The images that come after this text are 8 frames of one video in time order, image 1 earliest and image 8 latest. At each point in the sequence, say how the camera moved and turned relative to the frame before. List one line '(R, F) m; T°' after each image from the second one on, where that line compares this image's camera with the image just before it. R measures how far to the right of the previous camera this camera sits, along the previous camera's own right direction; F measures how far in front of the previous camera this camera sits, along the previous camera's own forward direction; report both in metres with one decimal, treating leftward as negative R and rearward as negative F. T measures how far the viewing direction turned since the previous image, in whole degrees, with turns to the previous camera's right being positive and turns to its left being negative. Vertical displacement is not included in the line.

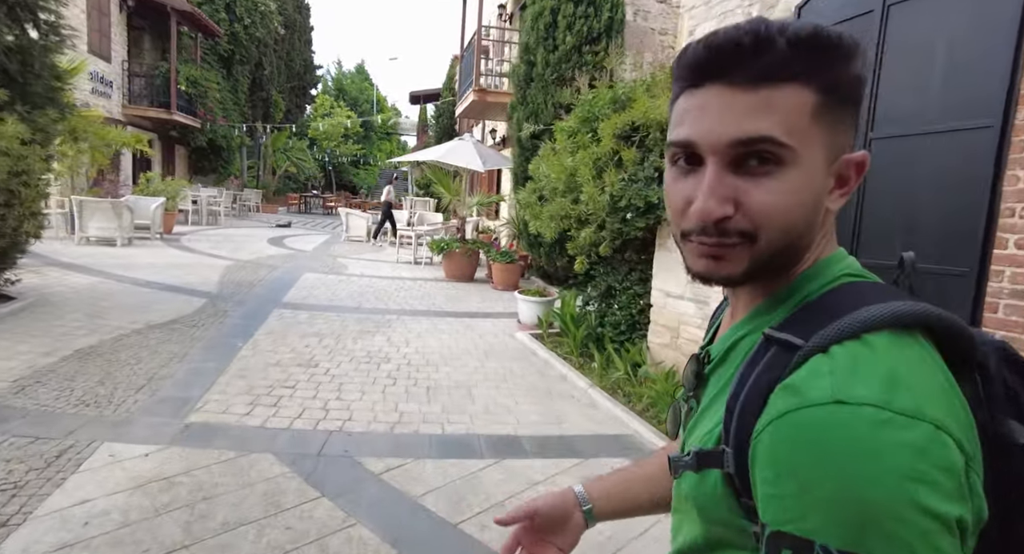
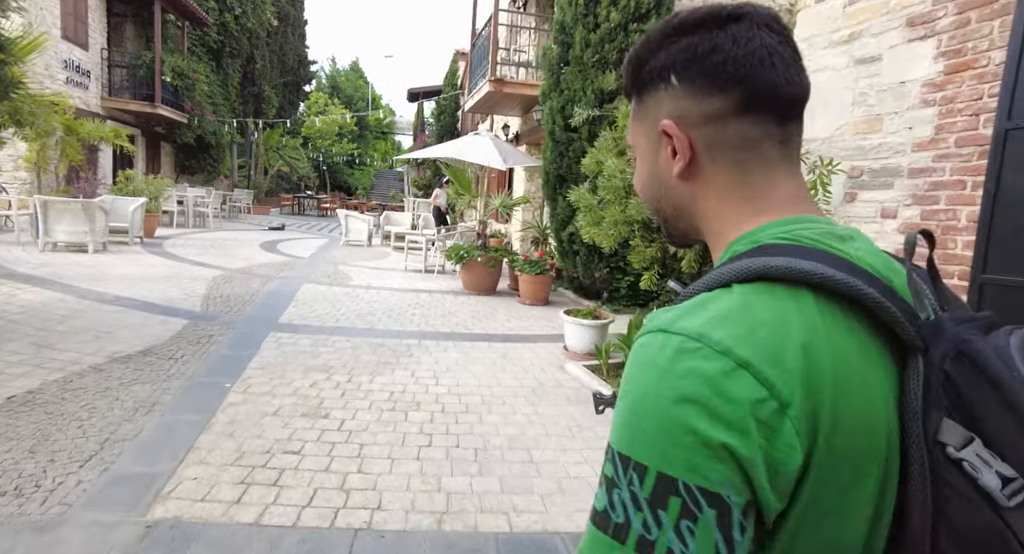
(-0.5, +1.0) m; +1°
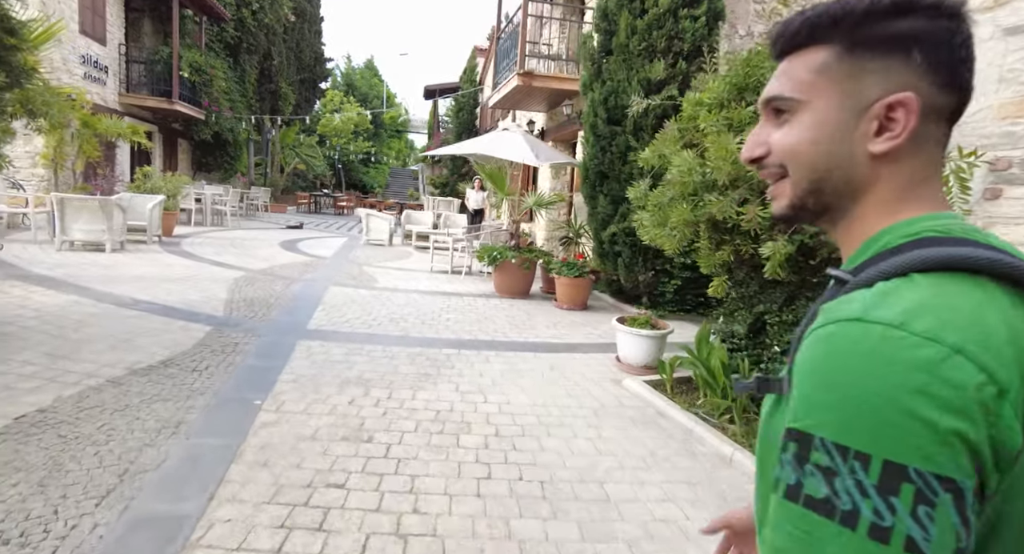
(-0.3, +0.4) m; -1°
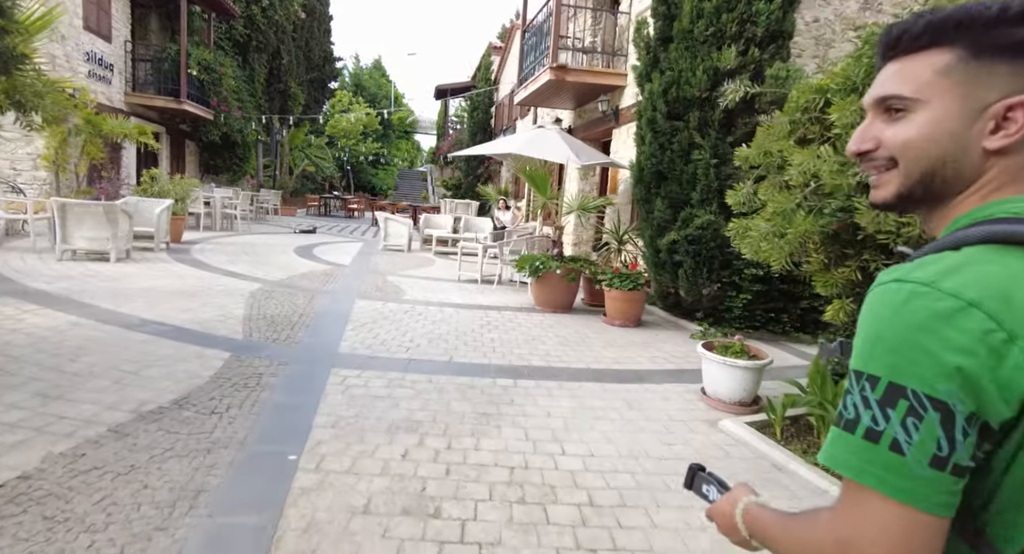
(-0.4, +0.7) m; 0°
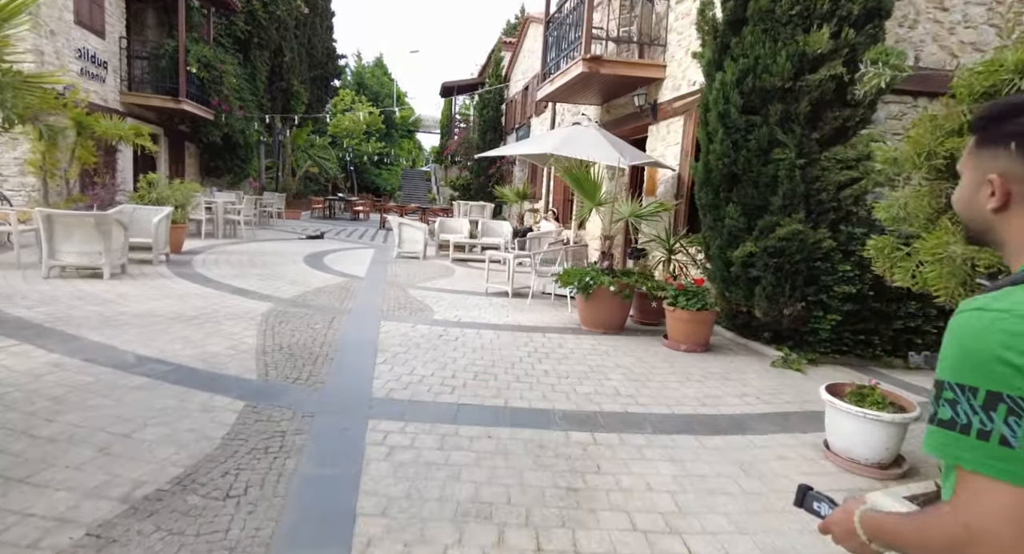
(-0.4, +0.8) m; 0°
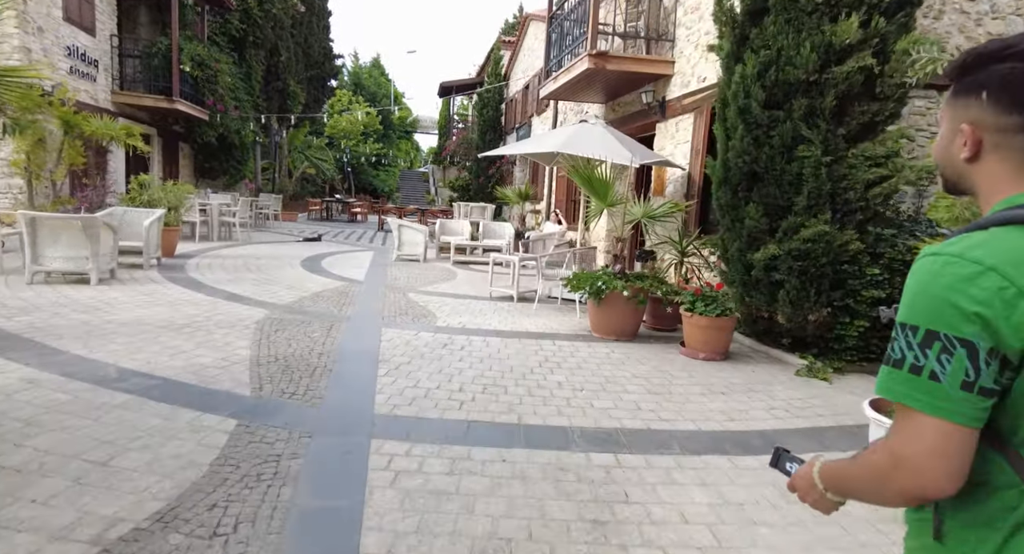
(-0.1, +0.3) m; 0°
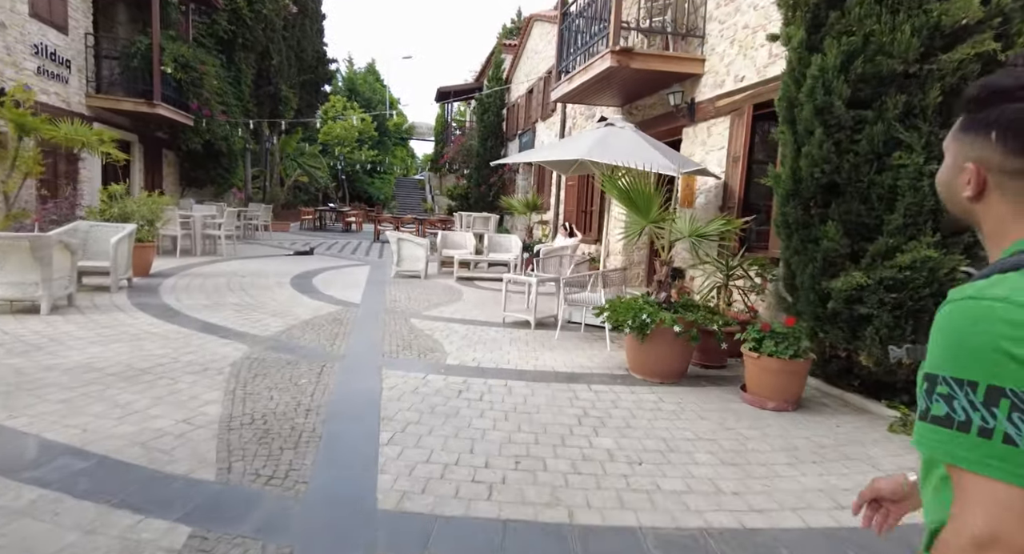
(-0.2, +0.9) m; +1°
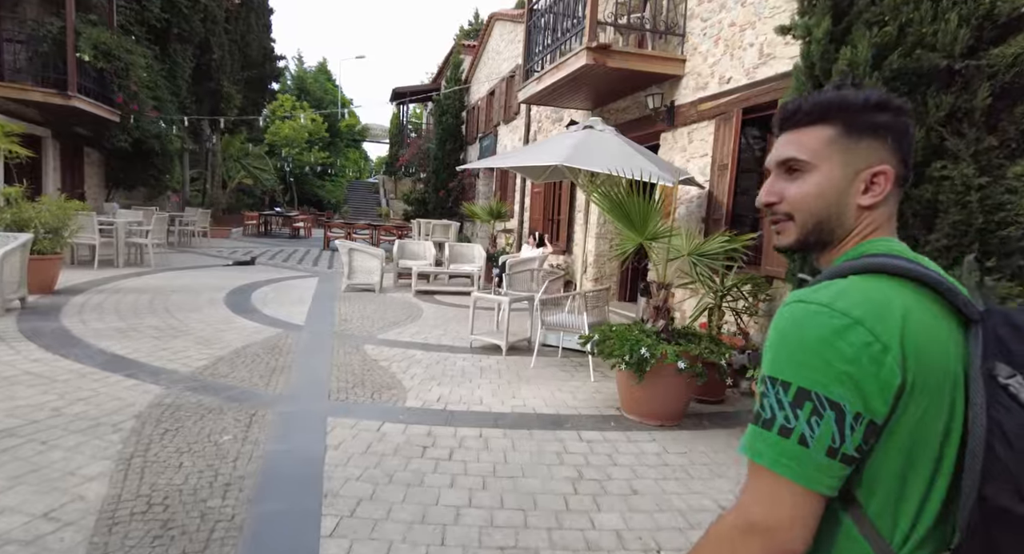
(-0.1, +0.7) m; +4°
